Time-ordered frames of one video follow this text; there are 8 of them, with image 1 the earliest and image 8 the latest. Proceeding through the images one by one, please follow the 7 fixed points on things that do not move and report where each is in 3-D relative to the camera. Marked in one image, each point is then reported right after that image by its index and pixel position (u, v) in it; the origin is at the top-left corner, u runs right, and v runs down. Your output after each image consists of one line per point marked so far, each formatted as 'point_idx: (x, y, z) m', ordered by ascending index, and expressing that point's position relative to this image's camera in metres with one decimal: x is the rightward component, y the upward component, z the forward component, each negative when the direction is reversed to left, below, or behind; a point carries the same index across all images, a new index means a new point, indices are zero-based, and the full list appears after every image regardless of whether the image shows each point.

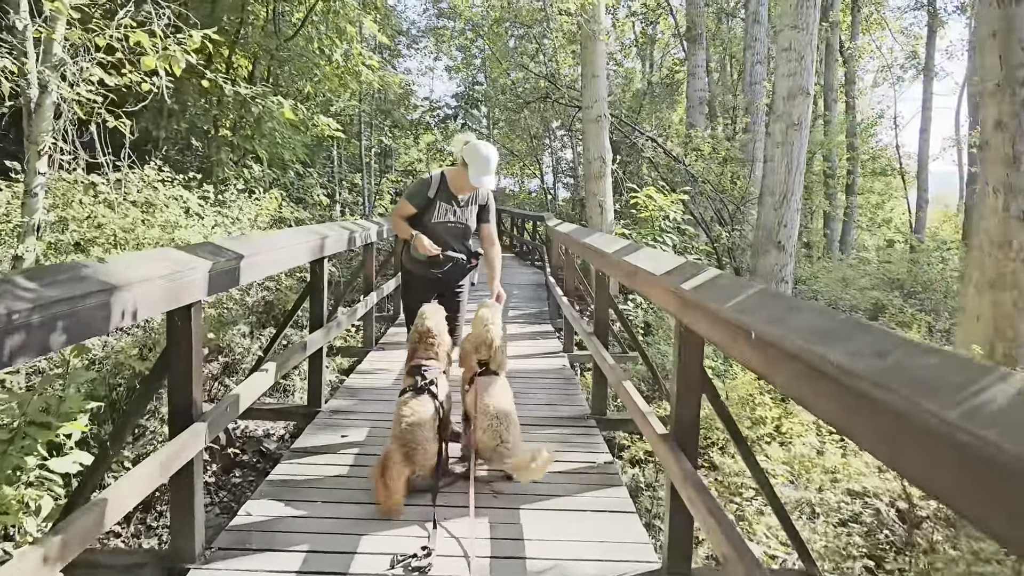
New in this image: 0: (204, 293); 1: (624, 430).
0: (-1.0, 0.0, +2.9) m
1: (+0.7, -0.9, +5.3) m
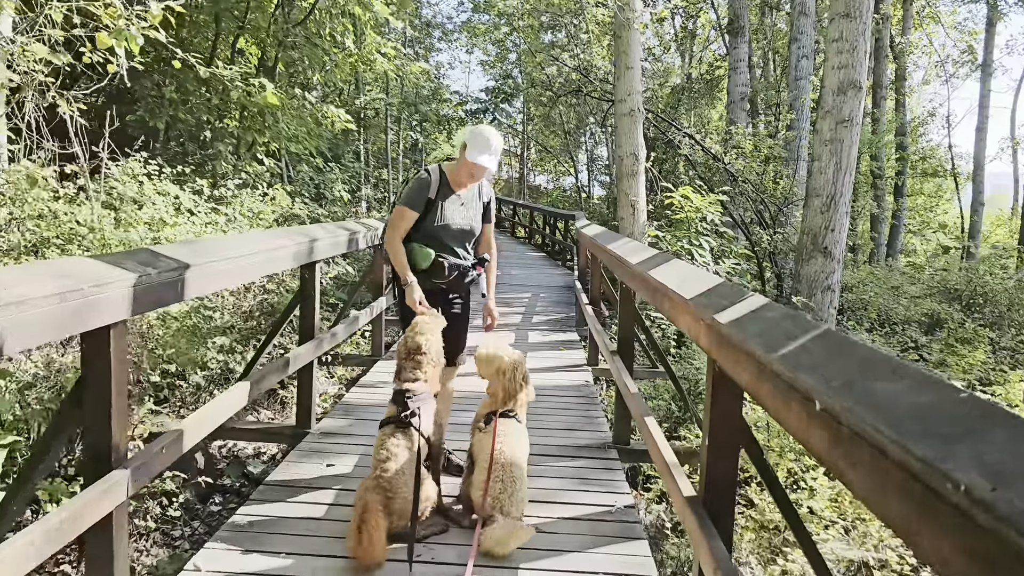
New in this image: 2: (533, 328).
0: (-1.1, -0.1, +2.4) m
1: (+0.7, -0.9, +4.6) m
2: (+0.2, -0.4, +8.8) m
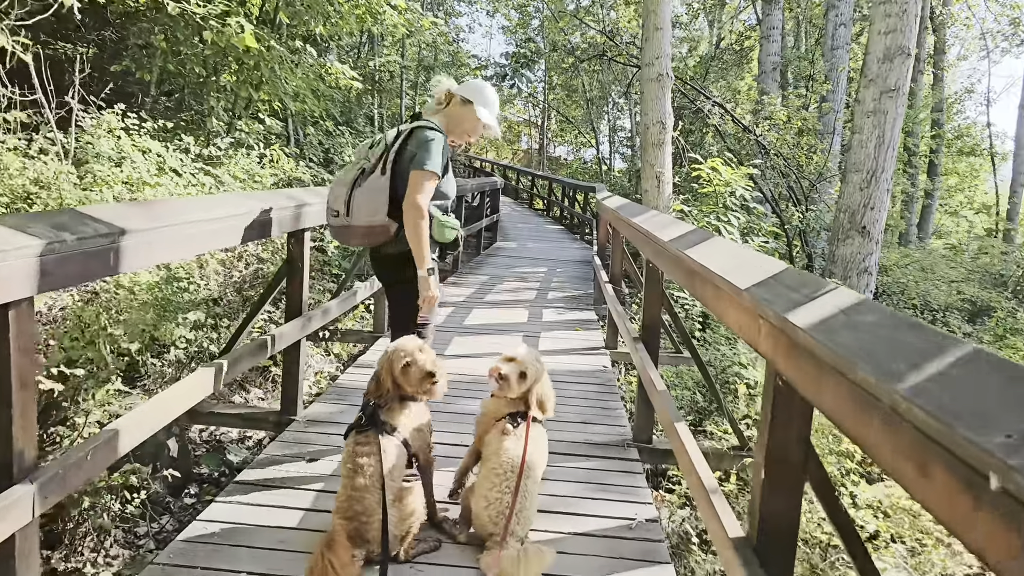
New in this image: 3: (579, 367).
0: (-1.1, 0.0, +1.9) m
1: (+0.8, -0.8, +4.1) m
2: (+0.4, -0.2, +8.3) m
3: (+0.5, -0.5, +5.8) m
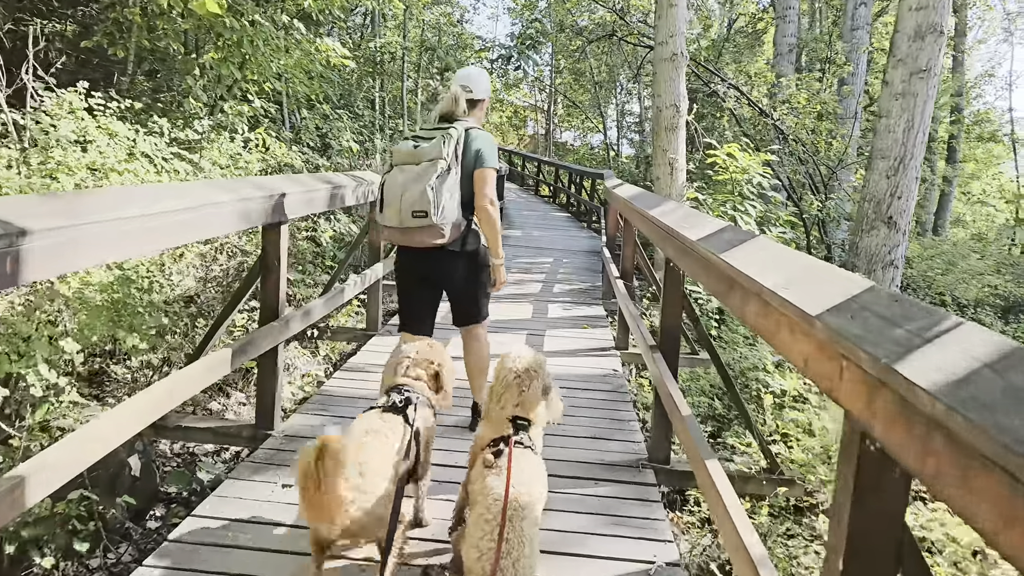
0: (-1.1, 0.0, +1.4) m
1: (+0.8, -0.9, +3.7) m
2: (+0.4, -0.1, +7.9) m
3: (+0.5, -0.5, +5.4) m
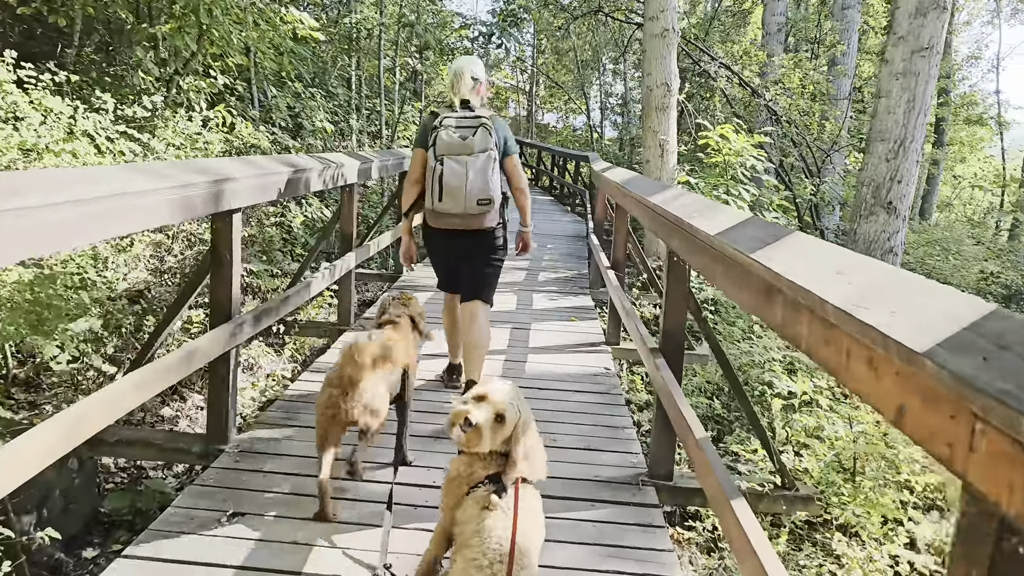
0: (-1.1, -0.1, +1.0) m
1: (+0.7, -0.8, +3.3) m
2: (+0.2, 0.0, +7.5) m
3: (+0.4, -0.5, +5.0) m
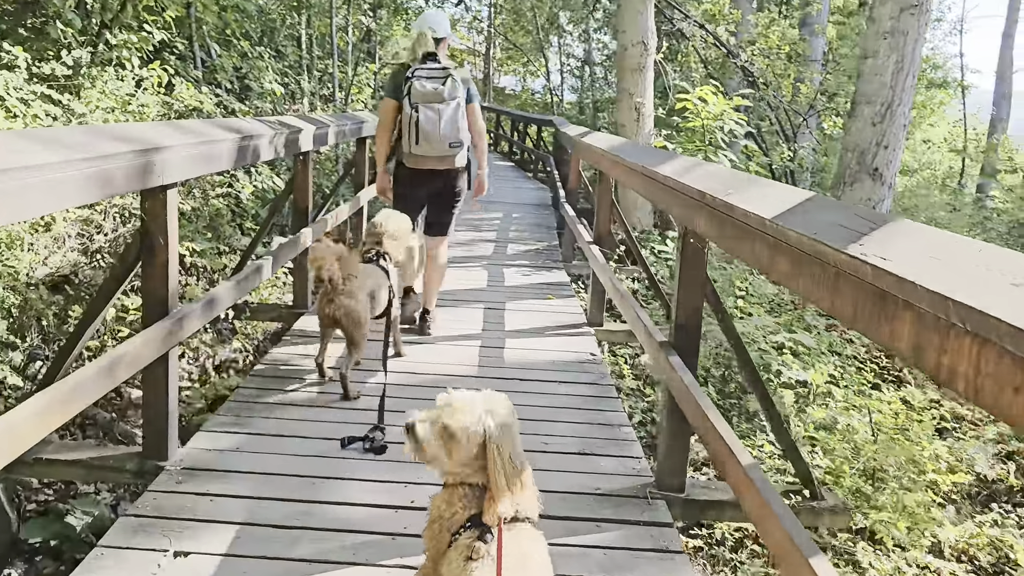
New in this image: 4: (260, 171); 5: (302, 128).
0: (-1.0, -0.1, +0.5) m
1: (+0.7, -0.8, +2.9) m
2: (0.0, +0.2, +7.0) m
3: (+0.3, -0.3, +4.5) m
4: (-2.0, +0.9, +6.6) m
5: (-1.1, +0.8, +4.5) m
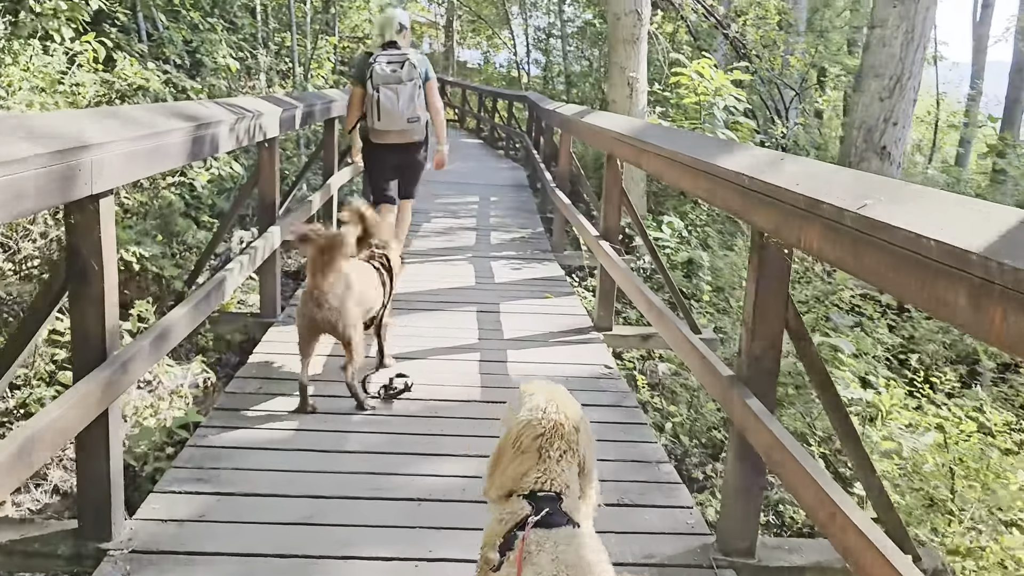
0: (-0.8, -0.3, -0.1) m
1: (+0.8, -0.8, +2.4) m
2: (-0.1, +0.3, +6.4) m
3: (+0.3, -0.4, +4.0) m
4: (-2.0, +0.9, +5.9) m
5: (-1.1, +0.8, +3.8) m
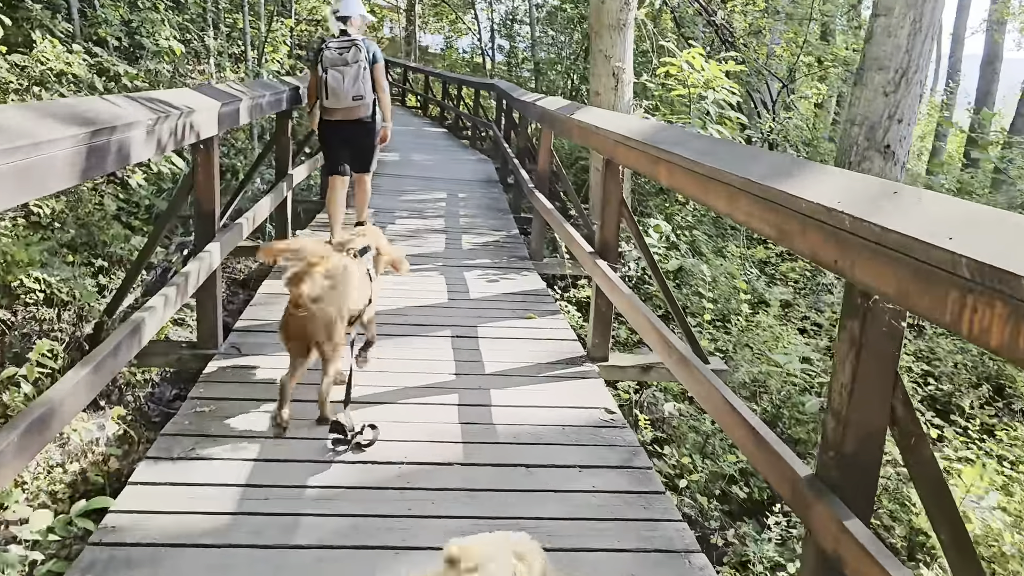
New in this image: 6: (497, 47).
0: (-0.7, -0.5, -0.8) m
1: (+0.8, -1.0, +1.8) m
2: (-0.3, +0.2, +5.8) m
3: (+0.2, -0.5, +3.4) m
4: (-2.2, +0.8, +5.2) m
5: (-1.2, +0.7, +3.2) m
6: (-0.3, +5.3, +18.7) m
